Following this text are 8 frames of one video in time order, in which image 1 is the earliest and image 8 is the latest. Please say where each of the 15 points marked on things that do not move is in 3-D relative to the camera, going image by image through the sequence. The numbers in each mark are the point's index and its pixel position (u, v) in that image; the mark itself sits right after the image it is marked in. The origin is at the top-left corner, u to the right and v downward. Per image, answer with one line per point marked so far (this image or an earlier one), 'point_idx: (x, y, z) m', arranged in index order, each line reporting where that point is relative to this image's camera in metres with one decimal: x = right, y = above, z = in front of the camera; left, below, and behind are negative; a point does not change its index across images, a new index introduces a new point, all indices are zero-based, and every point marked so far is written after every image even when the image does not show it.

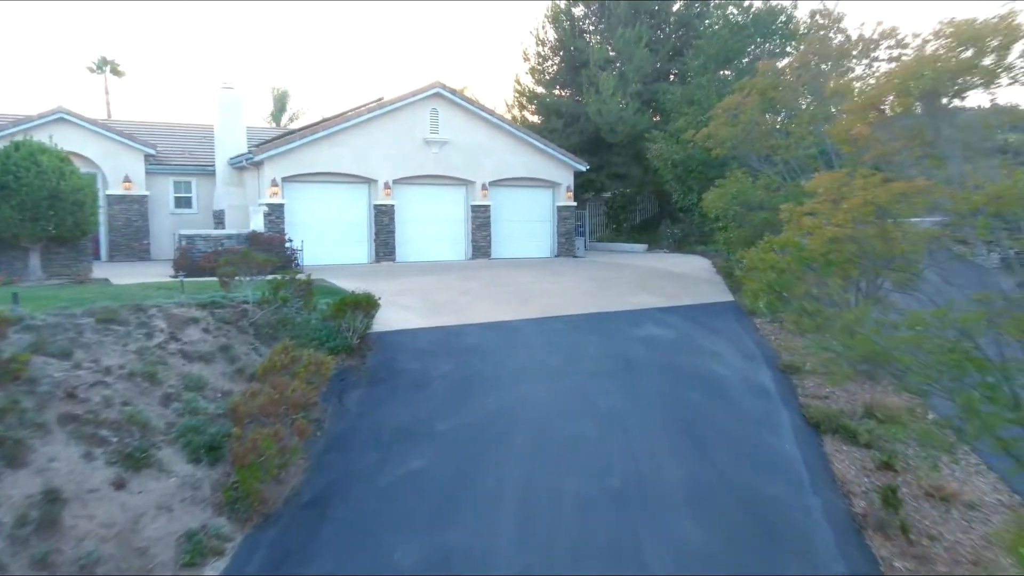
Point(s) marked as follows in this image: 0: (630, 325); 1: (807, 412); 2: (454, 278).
0: (+1.9, -0.6, +13.0) m
1: (+3.6, -1.5, +9.6) m
2: (-1.3, +0.2, +17.2) m
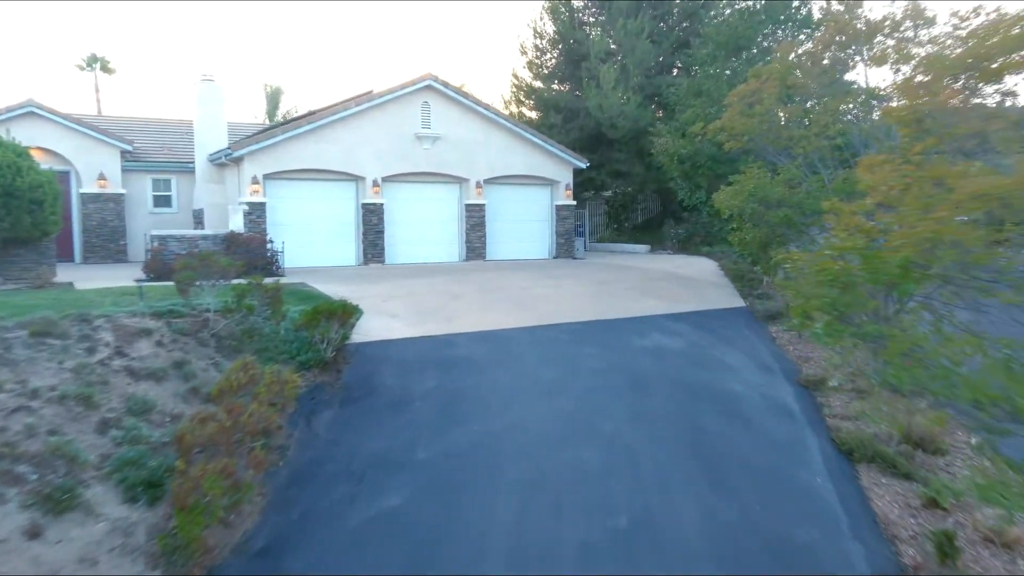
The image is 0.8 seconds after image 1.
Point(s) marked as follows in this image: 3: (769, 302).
0: (+1.8, -0.7, +11.9) m
1: (+3.5, -1.6, +8.5) m
2: (-1.4, +0.1, +16.1) m
3: (+4.6, -0.3, +14.0) m
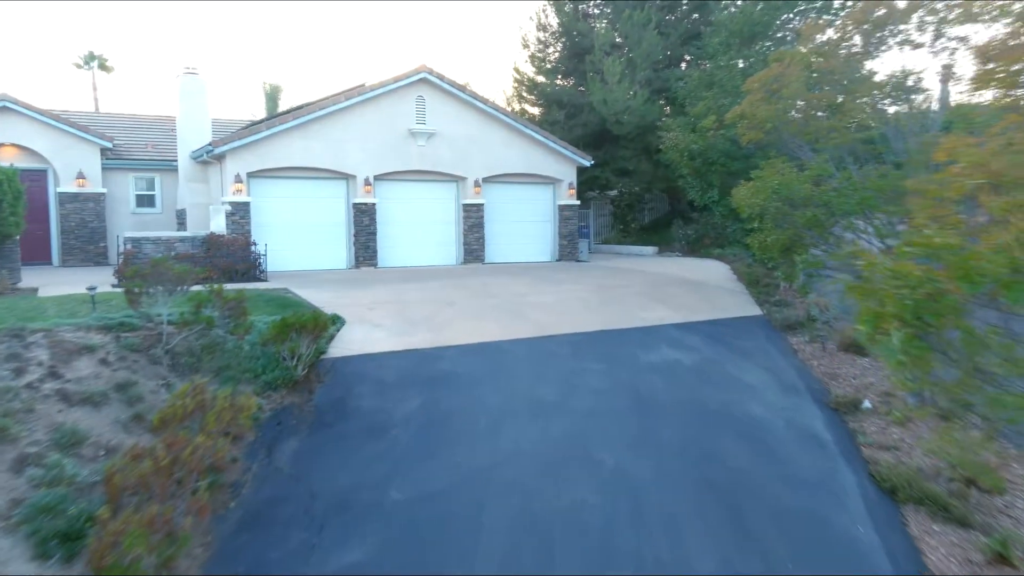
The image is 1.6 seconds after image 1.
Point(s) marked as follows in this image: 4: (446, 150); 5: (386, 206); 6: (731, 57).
0: (+1.8, -0.8, +10.8) m
1: (+3.4, -1.7, +7.3) m
2: (-1.4, 0.0, +15.0) m
3: (+4.5, -0.4, +12.9) m
4: (-1.6, +3.4, +19.3) m
5: (-3.1, +2.0, +19.0) m
6: (+4.3, +4.5, +15.2) m
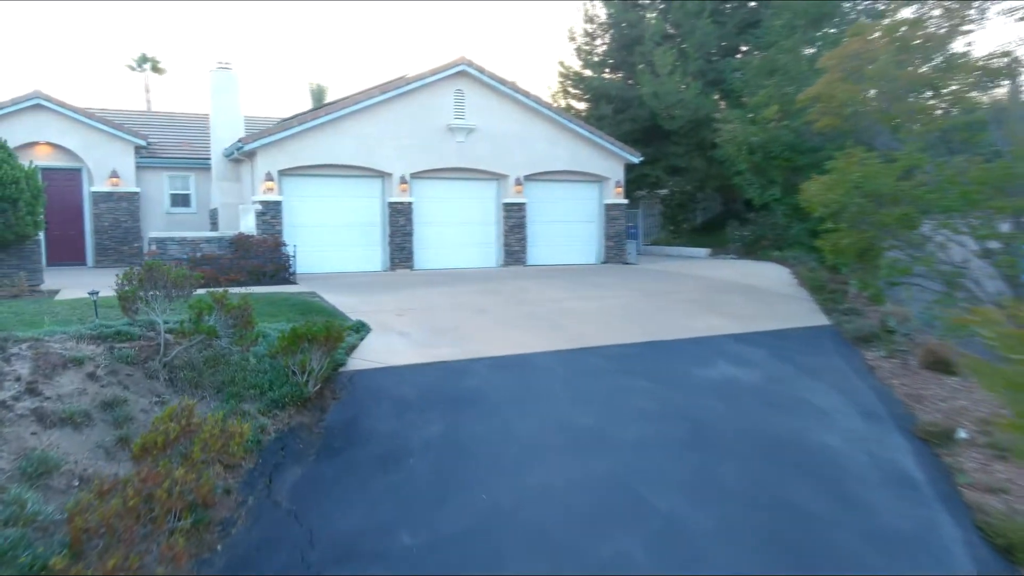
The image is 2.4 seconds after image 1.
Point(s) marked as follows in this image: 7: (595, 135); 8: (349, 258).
0: (+2.2, -0.9, +9.6) m
1: (+3.7, -1.8, +6.1) m
2: (-0.7, -0.1, +14.0) m
3: (+5.1, -0.5, +11.6) m
4: (-0.6, +3.3, +18.4) m
5: (-2.1, +1.9, +18.1) m
6: (+5.1, +4.4, +13.9) m
7: (+2.0, +3.8, +19.3) m
8: (-3.6, +0.7, +17.5) m
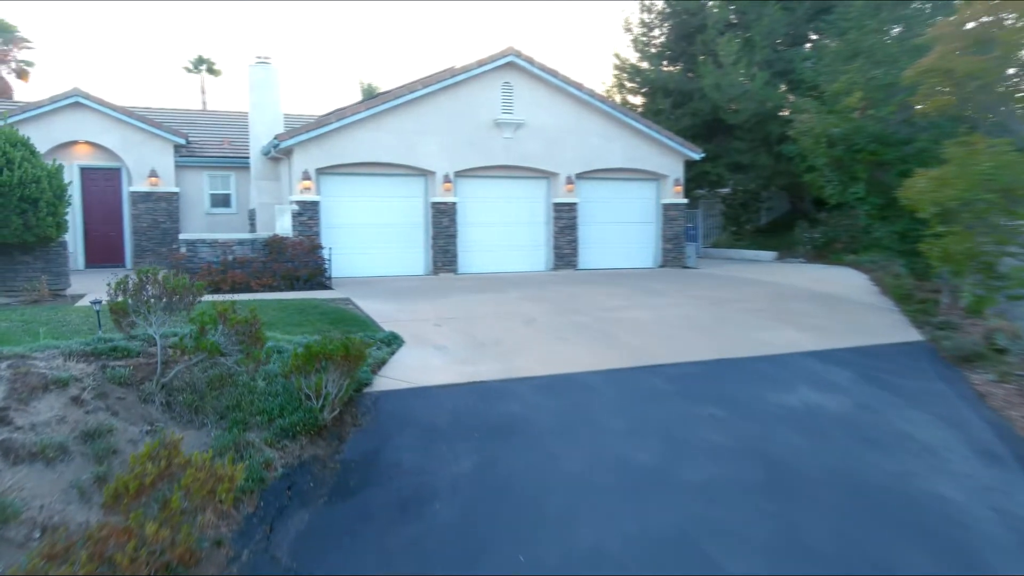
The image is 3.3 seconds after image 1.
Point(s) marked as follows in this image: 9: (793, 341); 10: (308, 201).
0: (+2.8, -1.1, +8.3) m
1: (+3.9, -1.9, +4.7) m
2: (+0.2, -0.2, +12.9) m
3: (+5.8, -0.6, +10.1) m
4: (+0.5, +3.2, +17.2) m
5: (-1.0, +1.8, +17.1) m
6: (+5.9, +4.3, +12.4) m
7: (+3.2, +3.6, +18.0) m
8: (-2.6, +0.6, +16.6) m
9: (+3.7, -0.7, +10.3) m
10: (-4.0, +1.7, +15.6) m
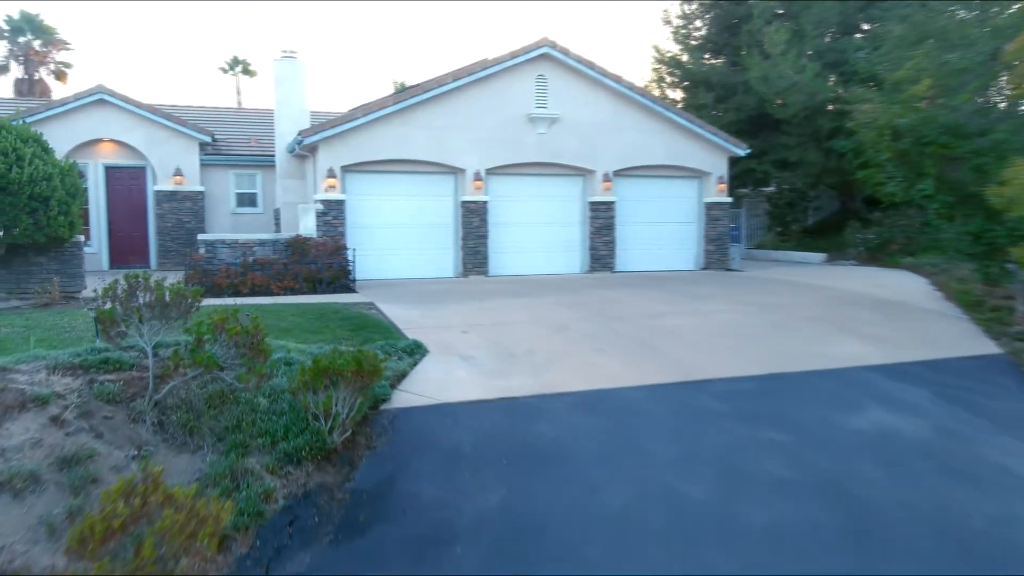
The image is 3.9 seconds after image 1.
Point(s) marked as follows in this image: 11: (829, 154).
0: (+3.1, -1.1, +7.4) m
1: (+4.1, -2.0, +3.7) m
2: (+0.7, -0.2, +12.1) m
3: (+6.1, -0.7, +9.0) m
4: (+1.2, +3.1, +16.4) m
5: (-0.2, +1.7, +16.3) m
6: (+6.4, +4.2, +11.4) m
7: (+4.0, +3.5, +17.0) m
8: (-1.9, +0.5, +15.9) m
9: (+4.1, -0.8, +9.3) m
10: (-3.4, +1.7, +14.9) m
11: (+8.0, +3.4, +19.7) m
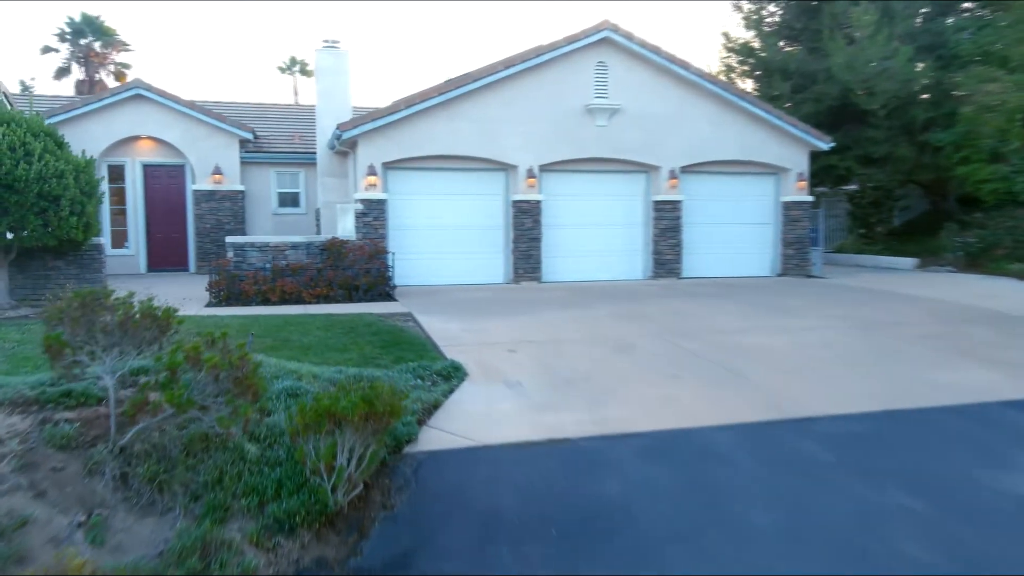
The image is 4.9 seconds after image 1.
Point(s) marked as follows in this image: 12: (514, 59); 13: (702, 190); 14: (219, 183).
0: (+3.5, -1.3, +5.8) m
1: (+4.2, -2.2, +2.0) m
2: (+1.4, -0.4, +10.6) m
3: (+6.7, -0.9, +7.2) m
4: (+2.3, +3.0, +14.9) m
5: (+0.8, +1.6, +14.9) m
6: (+7.1, +4.0, +9.5) m
7: (+5.1, +3.4, +15.3) m
8: (-0.9, +0.4, +14.6) m
9: (+4.6, -0.9, +7.6) m
10: (-2.4, +1.5, +13.8) m
11: (+9.3, +3.2, +17.7) m
12: (0.0, +4.1, +14.0) m
13: (+3.8, +2.0, +15.7) m
14: (-6.4, +2.3, +17.2) m
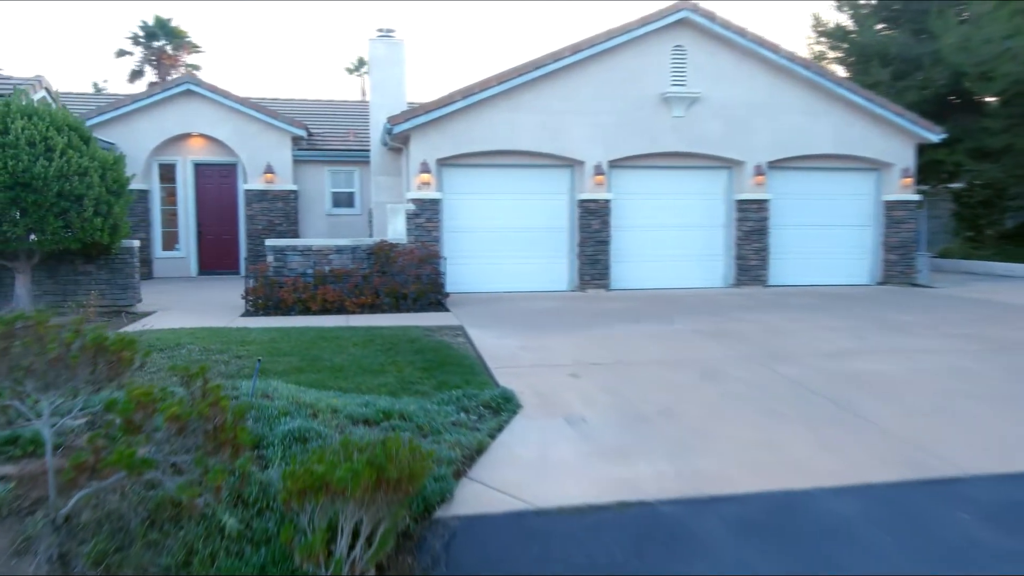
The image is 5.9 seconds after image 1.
0: (+3.8, -1.5, +4.2) m
1: (+4.2, -2.3, +0.4) m
2: (+2.2, -0.5, +9.2) m
3: (+7.1, -1.1, +5.3) m
4: (+3.5, +2.8, +13.4) m
5: (+2.0, +1.4, +13.5) m
6: (+7.8, +3.8, +7.6) m
7: (+6.3, +3.2, +13.5) m
8: (+0.2, +0.3, +13.3) m
9: (+5.1, -1.1, +5.9) m
10: (-1.4, +1.4, +12.6) m
11: (+10.6, +3.0, +15.6) m
12: (+1.1, +4.0, +12.7) m
13: (+5.0, +1.8, +14.0) m
14: (-5.1, +2.2, +16.5) m
